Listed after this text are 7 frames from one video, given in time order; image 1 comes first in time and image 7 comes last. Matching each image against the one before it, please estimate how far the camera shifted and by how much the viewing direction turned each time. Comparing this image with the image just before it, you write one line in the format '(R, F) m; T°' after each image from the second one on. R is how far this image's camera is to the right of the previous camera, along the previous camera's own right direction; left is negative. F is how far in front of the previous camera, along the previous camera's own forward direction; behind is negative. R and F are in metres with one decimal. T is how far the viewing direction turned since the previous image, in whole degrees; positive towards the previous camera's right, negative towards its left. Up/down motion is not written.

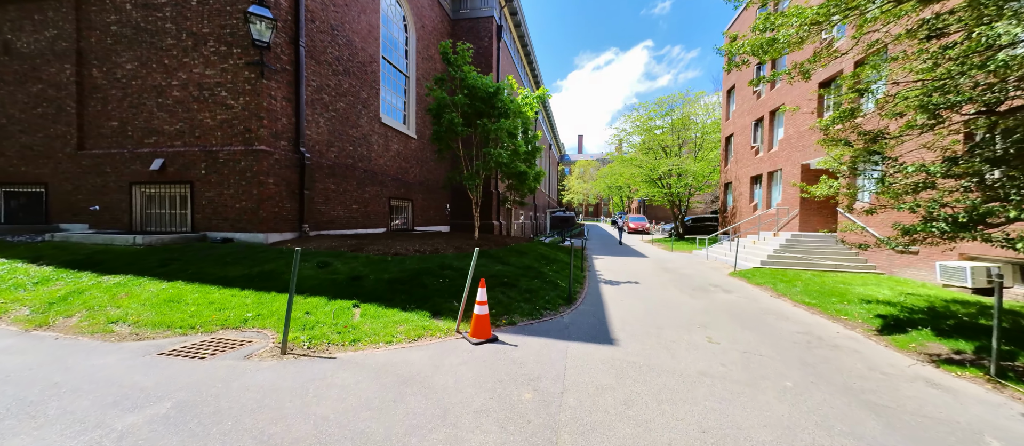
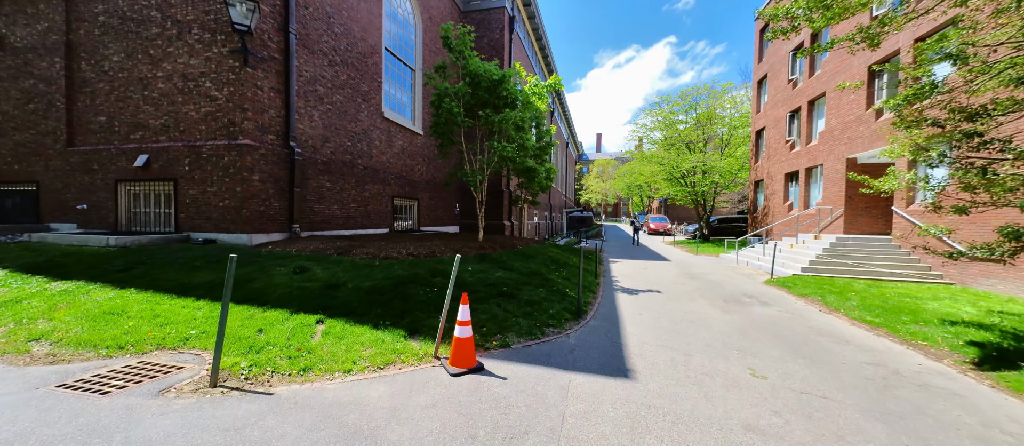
(+0.3, +0.9) m; -3°
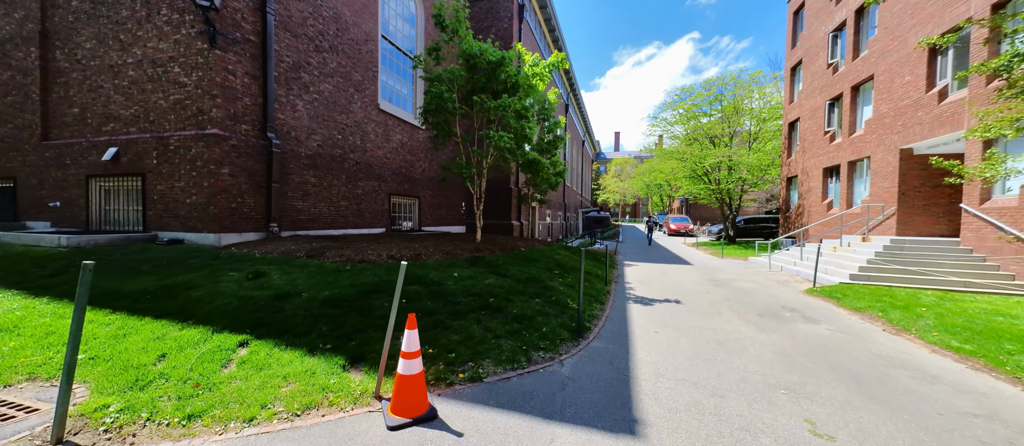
(+0.4, +1.0) m; -3°
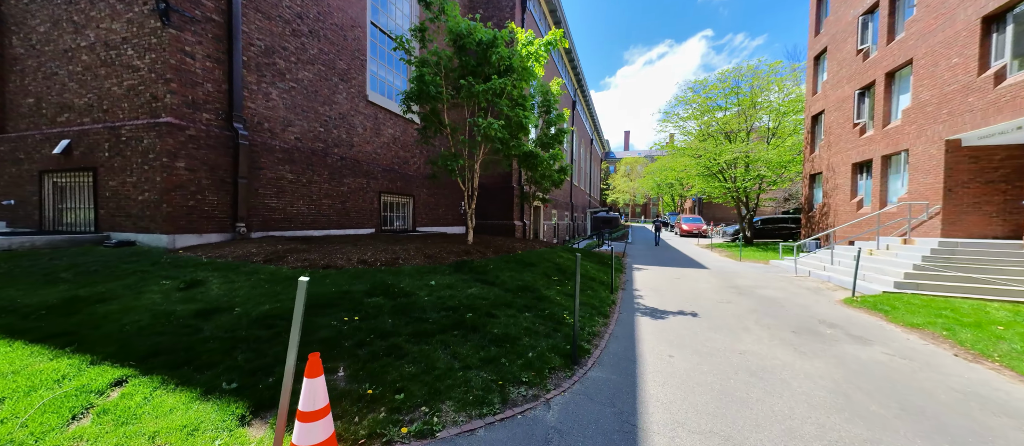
(+0.3, +0.9) m; -2°
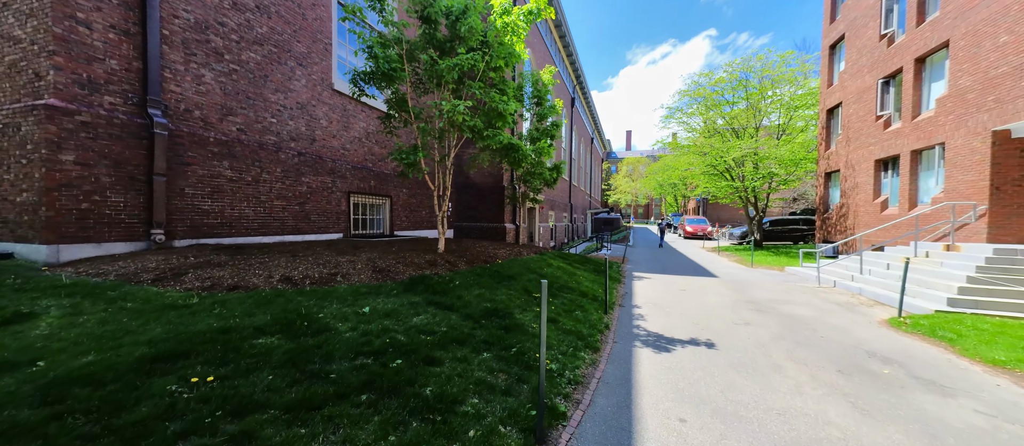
(+0.5, +1.3) m; 0°
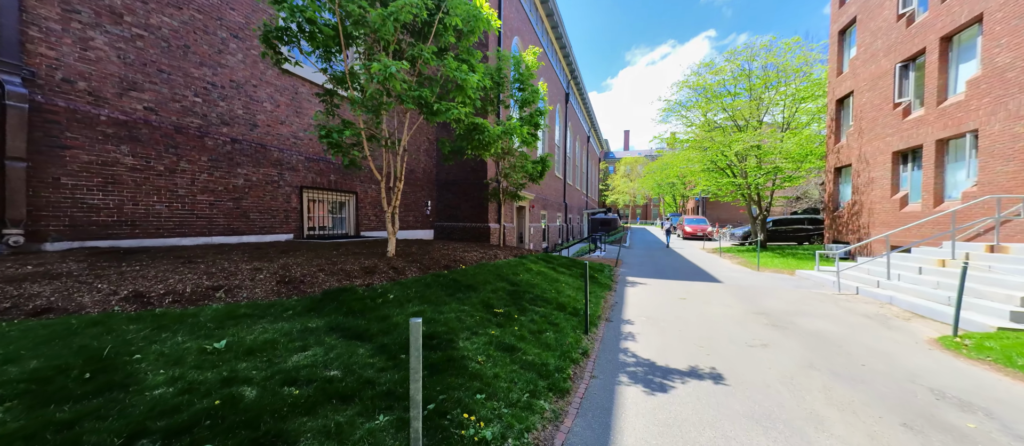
(+0.6, +1.3) m; 0°
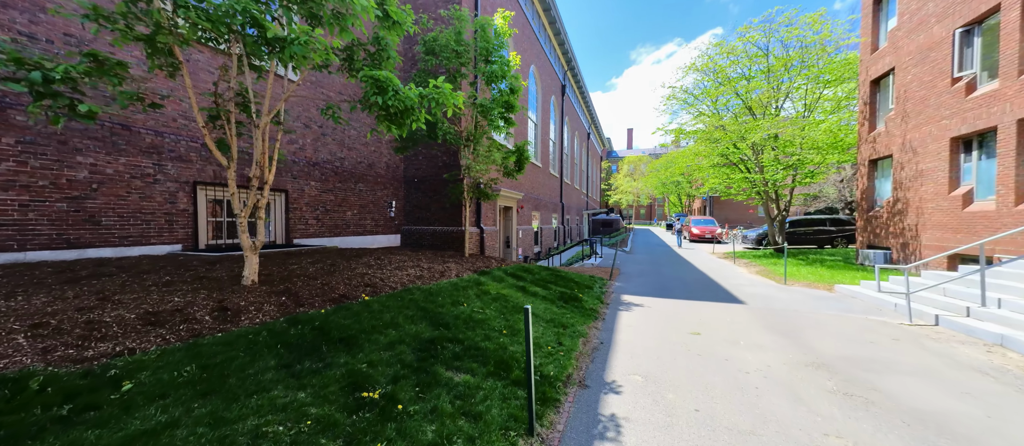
(+1.0, +2.2) m; -1°
